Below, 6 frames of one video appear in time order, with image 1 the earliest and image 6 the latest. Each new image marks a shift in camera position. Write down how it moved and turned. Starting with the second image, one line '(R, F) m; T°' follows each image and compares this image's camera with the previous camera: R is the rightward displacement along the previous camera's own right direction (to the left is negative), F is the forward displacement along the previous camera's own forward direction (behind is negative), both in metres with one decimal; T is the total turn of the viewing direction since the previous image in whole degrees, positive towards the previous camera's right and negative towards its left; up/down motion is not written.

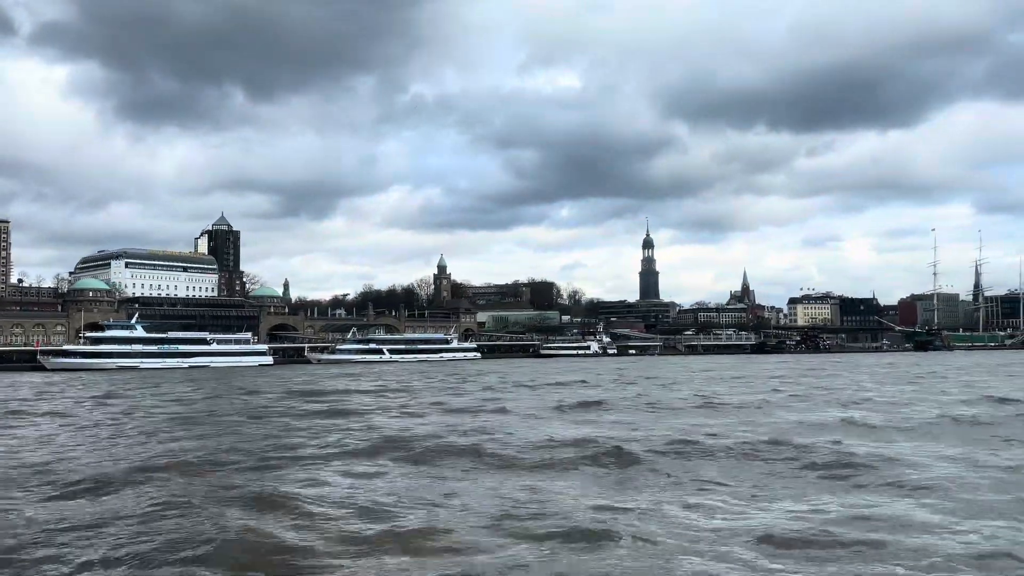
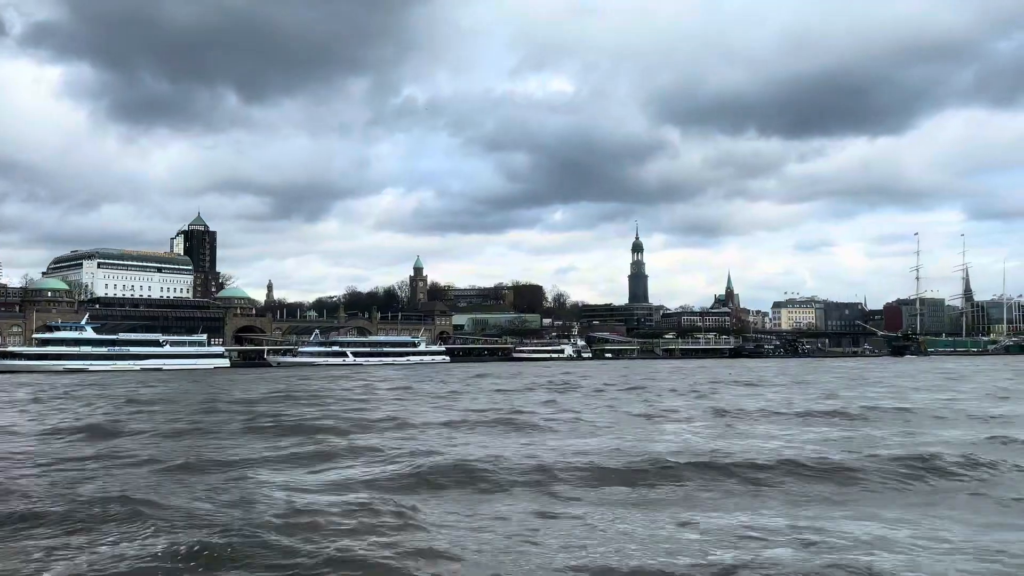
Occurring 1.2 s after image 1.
(+1.8, +1.2) m; +1°
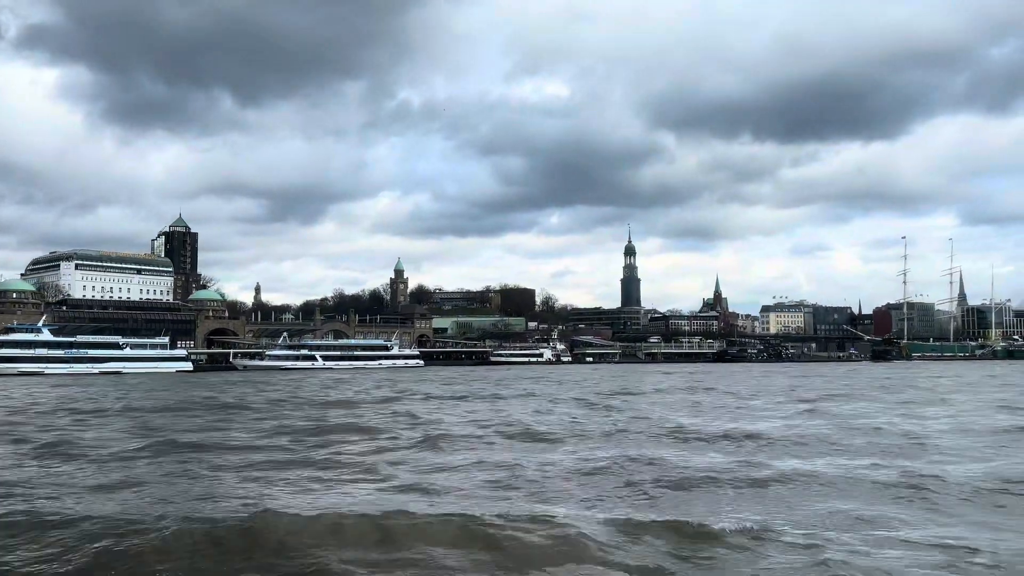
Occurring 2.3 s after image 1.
(+1.6, +0.9) m; 0°
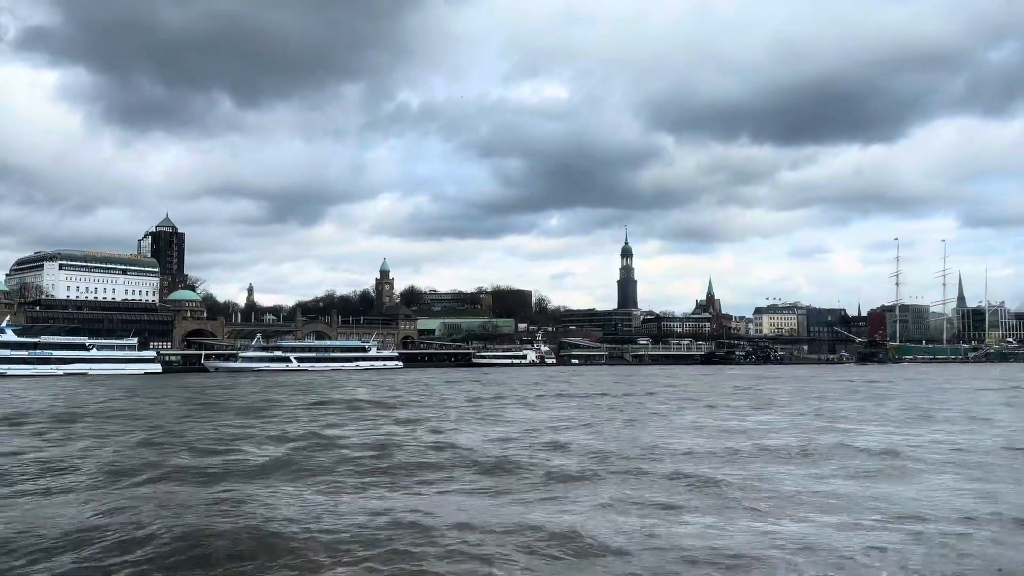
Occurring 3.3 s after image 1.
(+1.5, +0.8) m; 0°
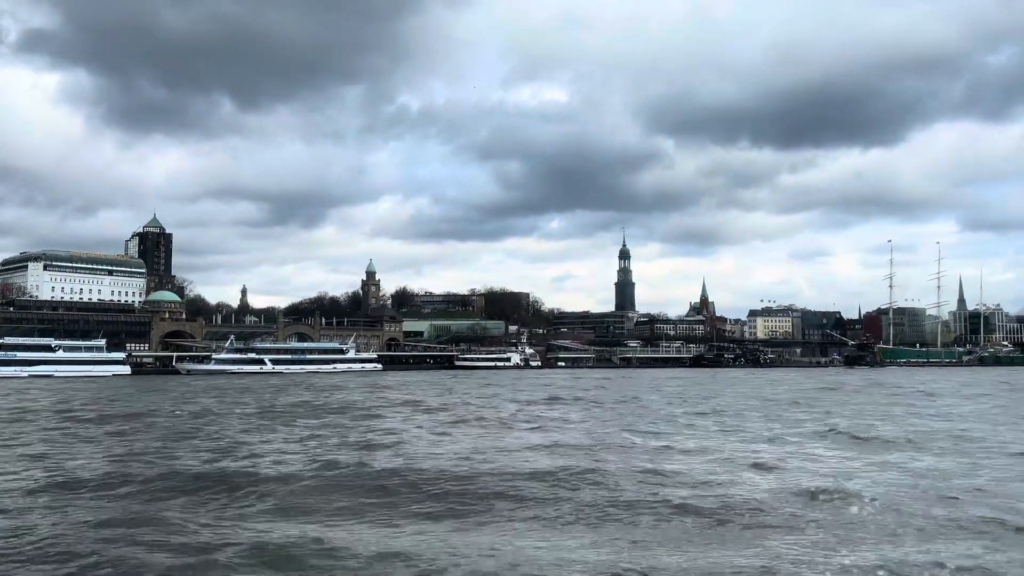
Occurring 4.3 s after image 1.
(+1.5, +0.9) m; 0°
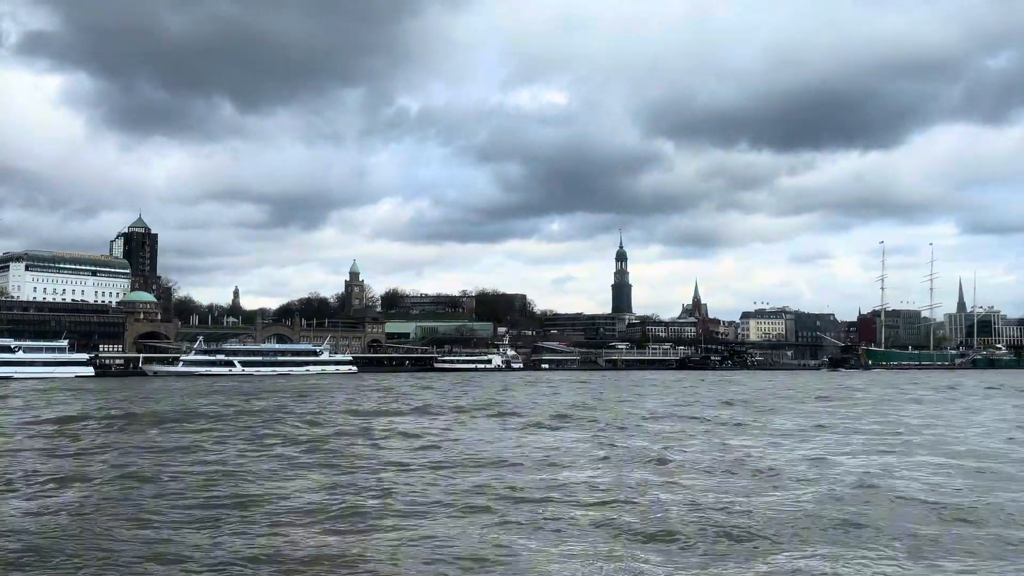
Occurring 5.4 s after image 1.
(+1.7, +0.8) m; 0°
